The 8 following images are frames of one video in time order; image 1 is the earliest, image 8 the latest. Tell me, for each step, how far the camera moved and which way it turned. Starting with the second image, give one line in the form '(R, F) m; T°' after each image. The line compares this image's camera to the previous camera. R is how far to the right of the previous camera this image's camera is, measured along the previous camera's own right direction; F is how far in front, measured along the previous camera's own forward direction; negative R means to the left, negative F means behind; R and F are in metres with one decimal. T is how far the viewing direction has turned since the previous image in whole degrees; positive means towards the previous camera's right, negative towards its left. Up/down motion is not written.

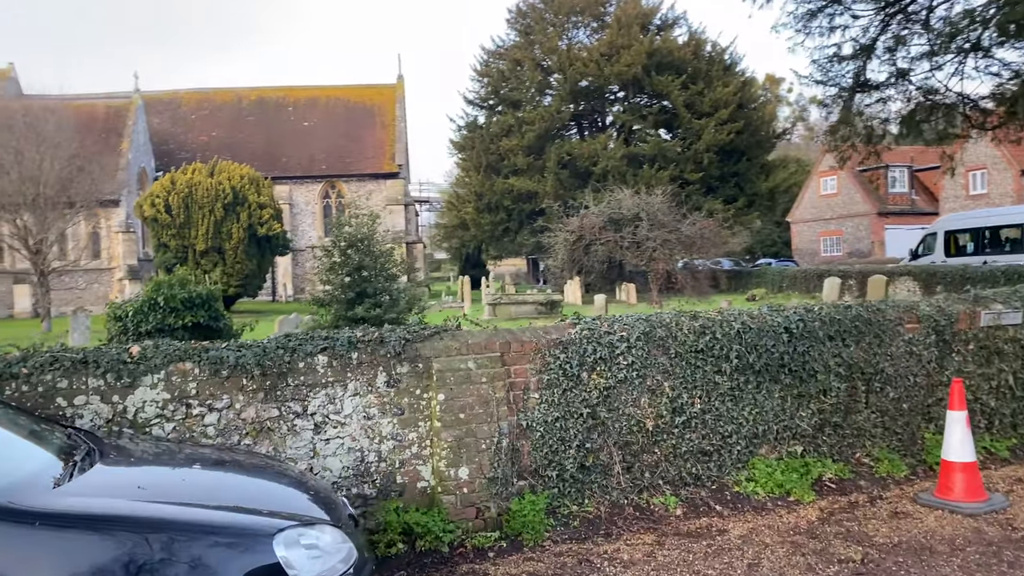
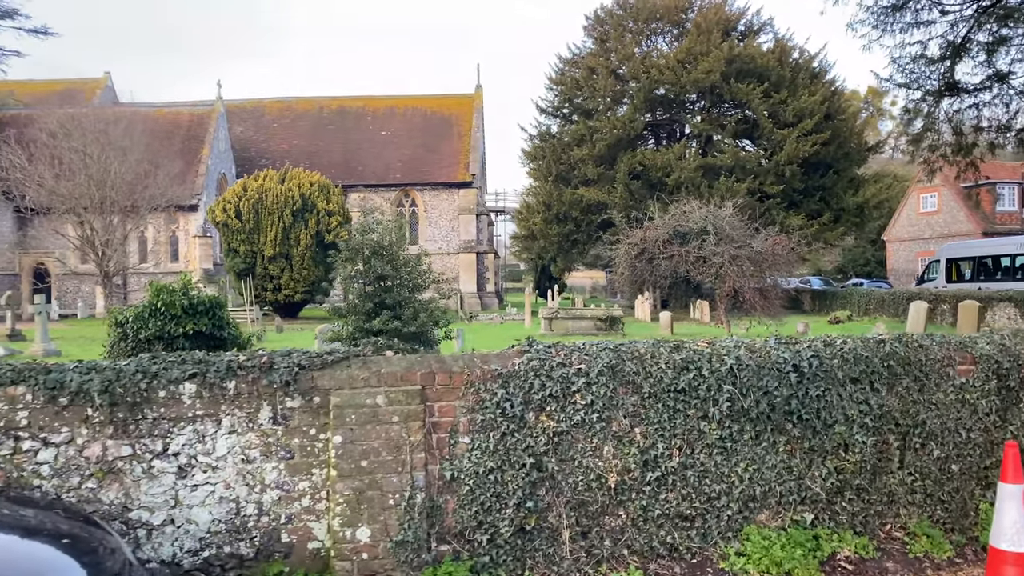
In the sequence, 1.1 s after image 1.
(+0.7, +0.8) m; -6°
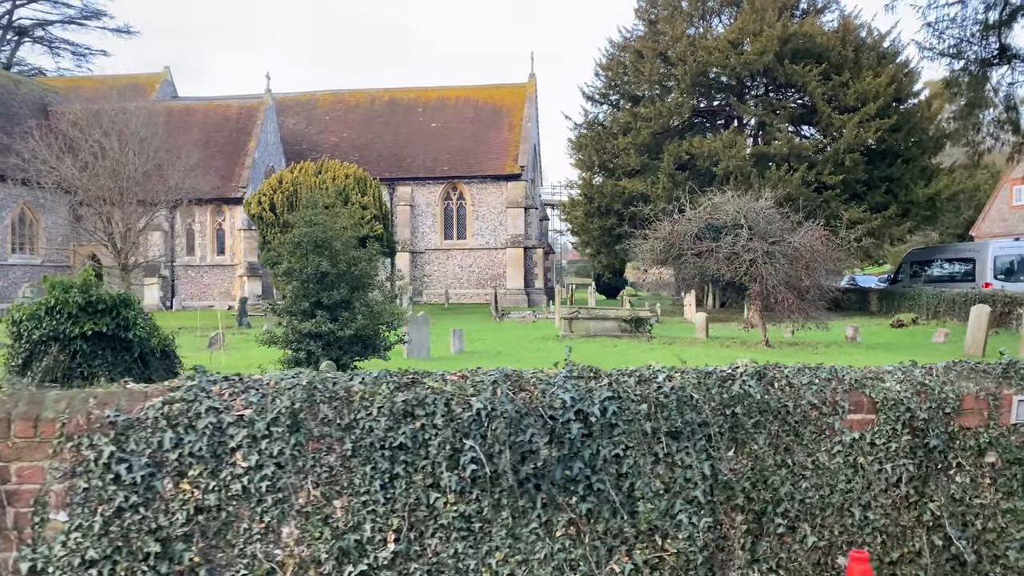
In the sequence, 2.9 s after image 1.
(+1.4, +1.2) m; -6°
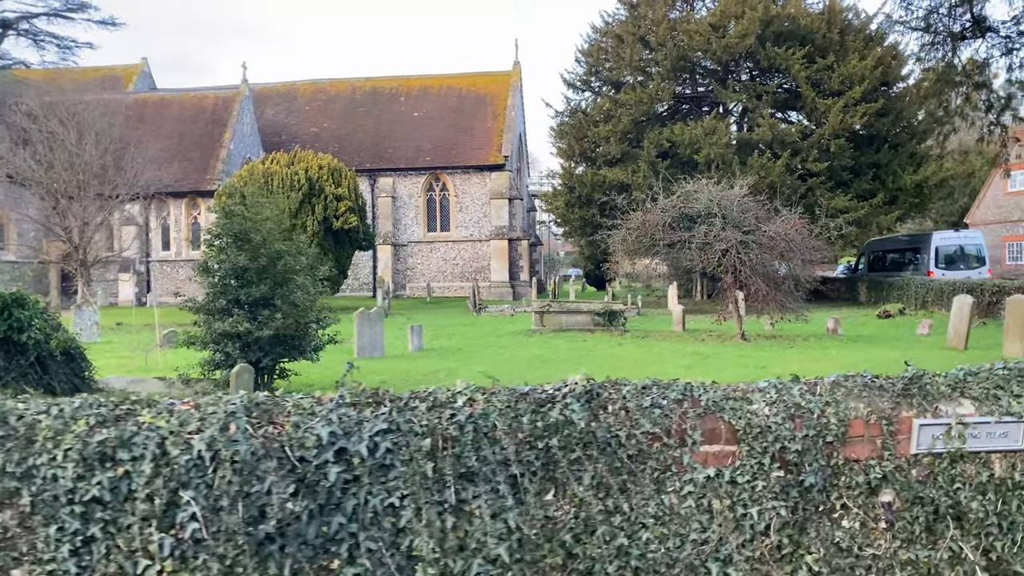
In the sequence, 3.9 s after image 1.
(+0.7, +0.6) m; 0°
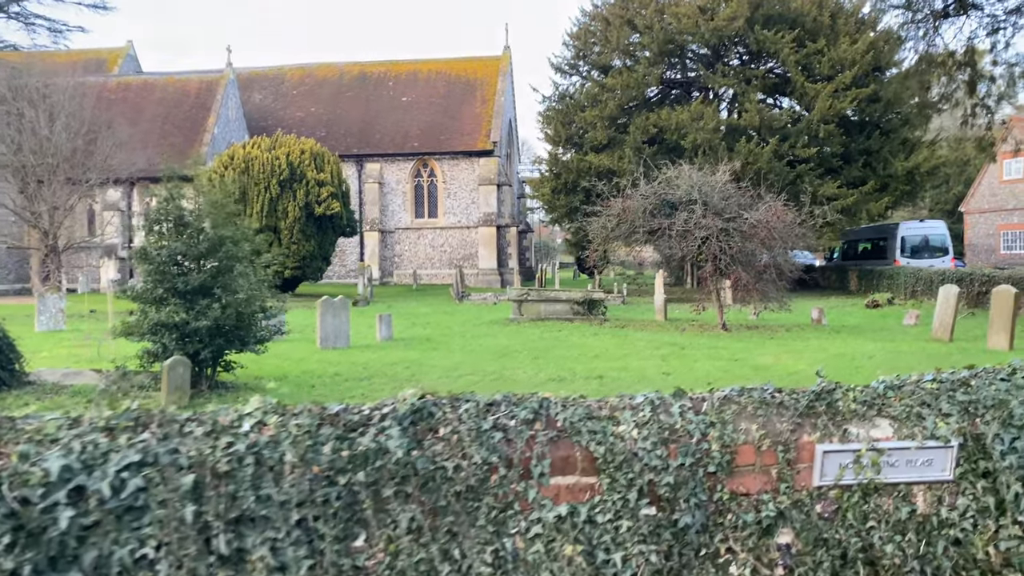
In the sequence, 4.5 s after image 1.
(+0.4, +0.4) m; 0°
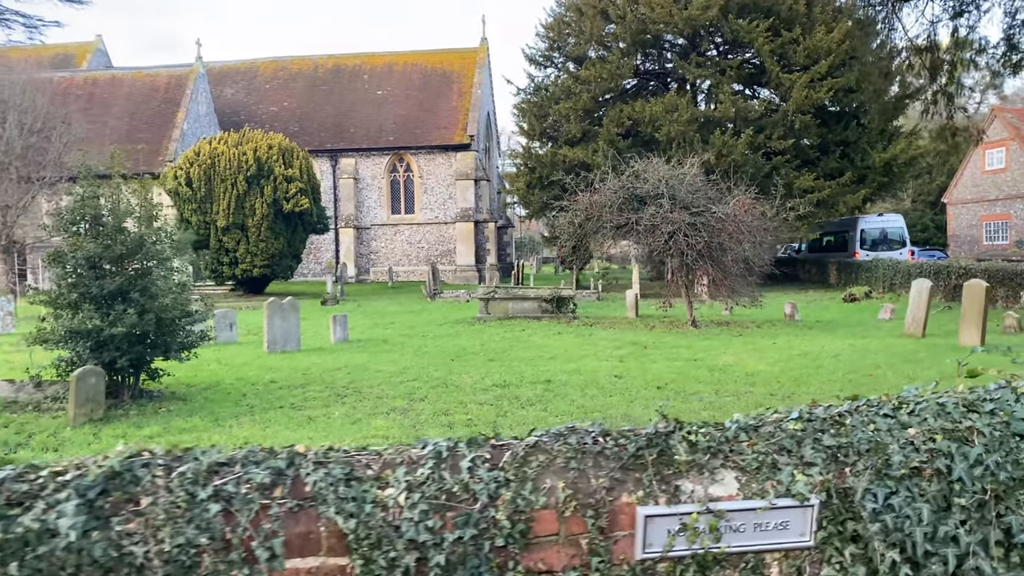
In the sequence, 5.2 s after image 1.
(+0.5, +0.4) m; +1°
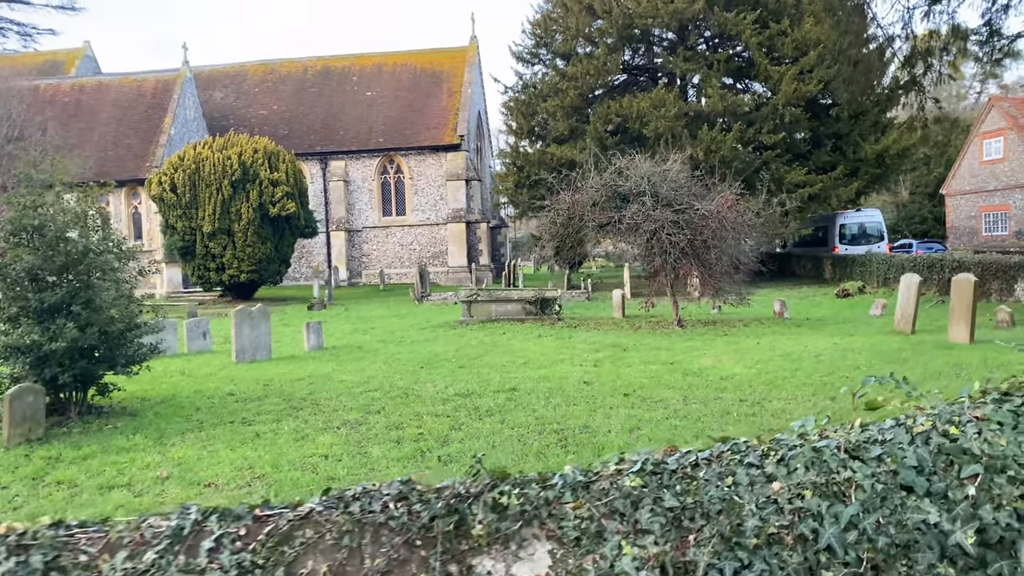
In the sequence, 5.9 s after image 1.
(+0.4, +0.3) m; 0°
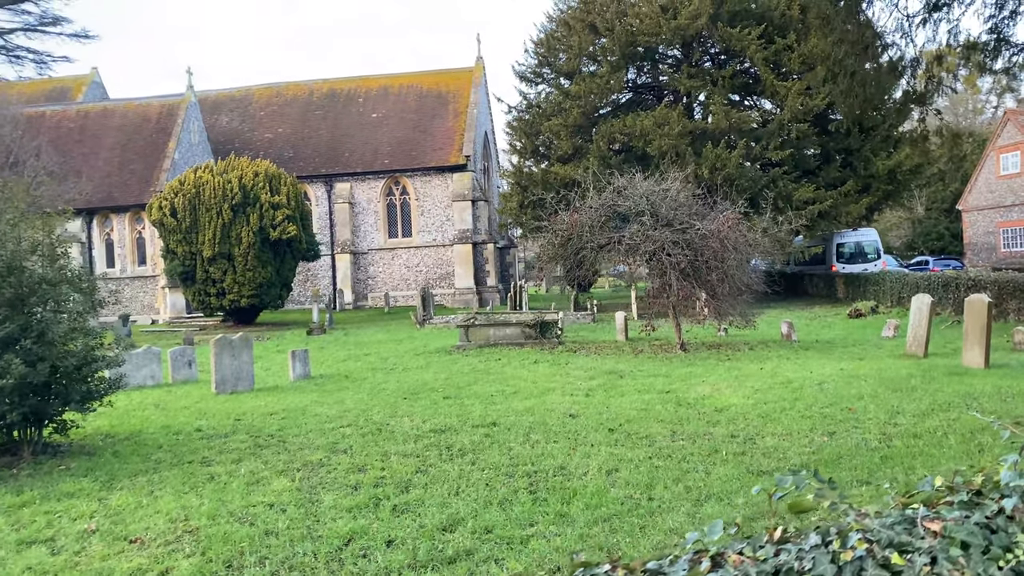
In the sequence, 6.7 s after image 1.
(+0.3, +0.4) m; -1°
